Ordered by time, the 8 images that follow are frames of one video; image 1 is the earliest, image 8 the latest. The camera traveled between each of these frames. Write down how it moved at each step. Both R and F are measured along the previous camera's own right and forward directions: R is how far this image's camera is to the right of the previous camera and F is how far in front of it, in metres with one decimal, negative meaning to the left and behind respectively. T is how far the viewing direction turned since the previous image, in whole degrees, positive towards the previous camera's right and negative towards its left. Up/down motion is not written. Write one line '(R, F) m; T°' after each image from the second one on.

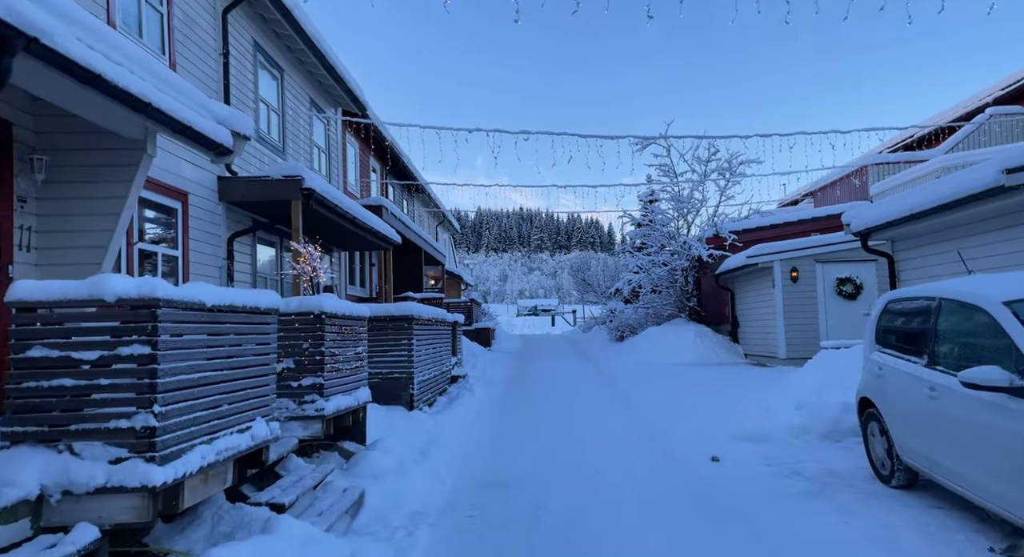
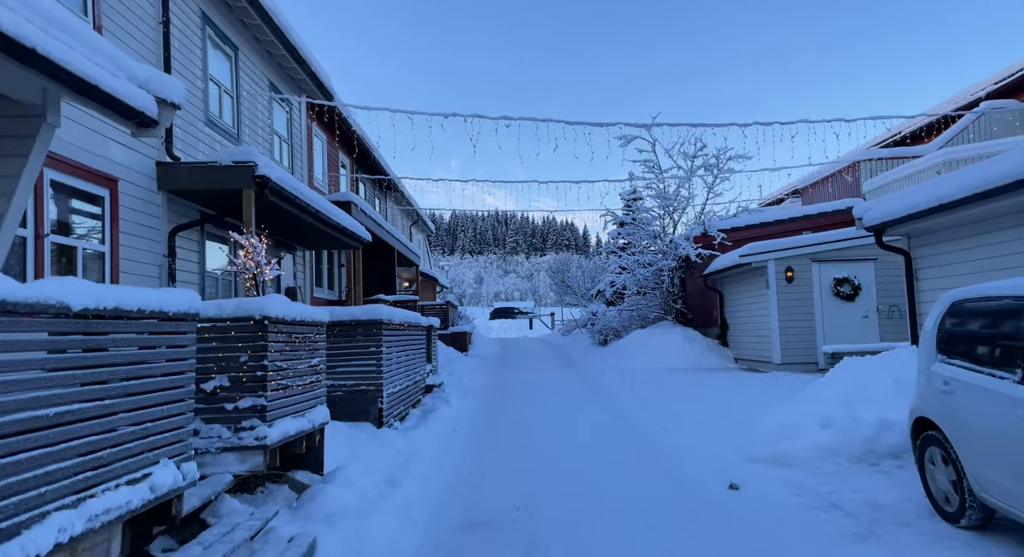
(-0.1, +0.7) m; +3°
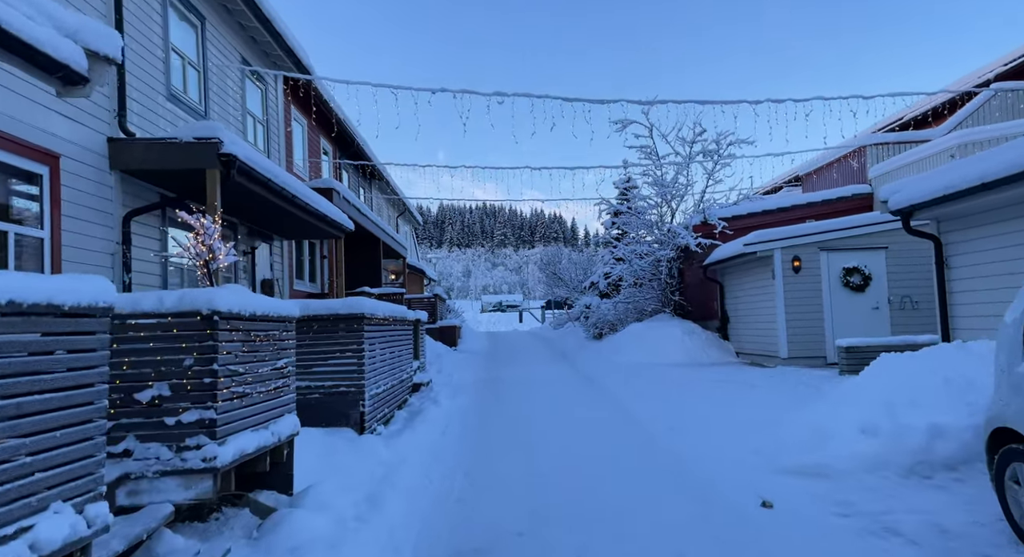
(-0.1, +0.6) m; +1°
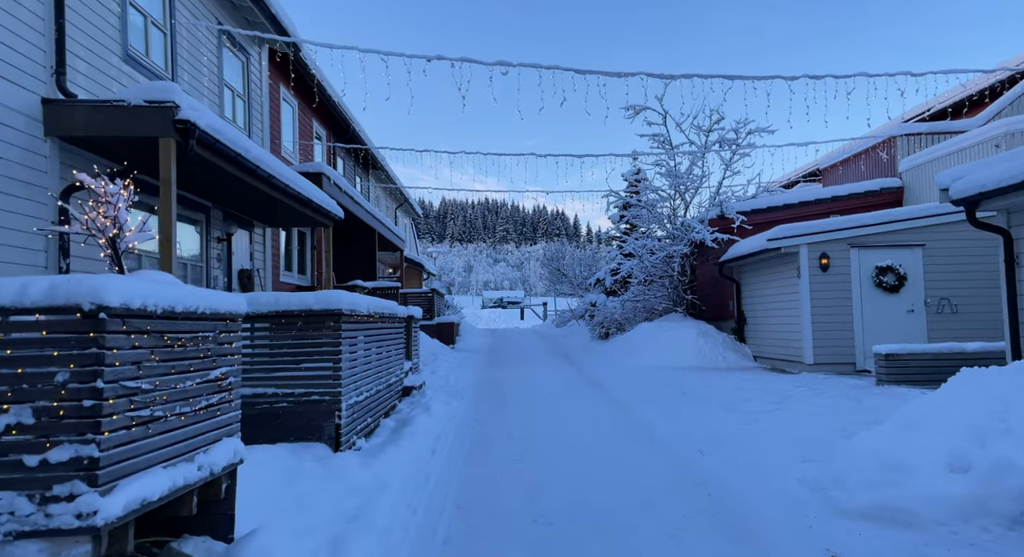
(0.0, +0.8) m; 0°
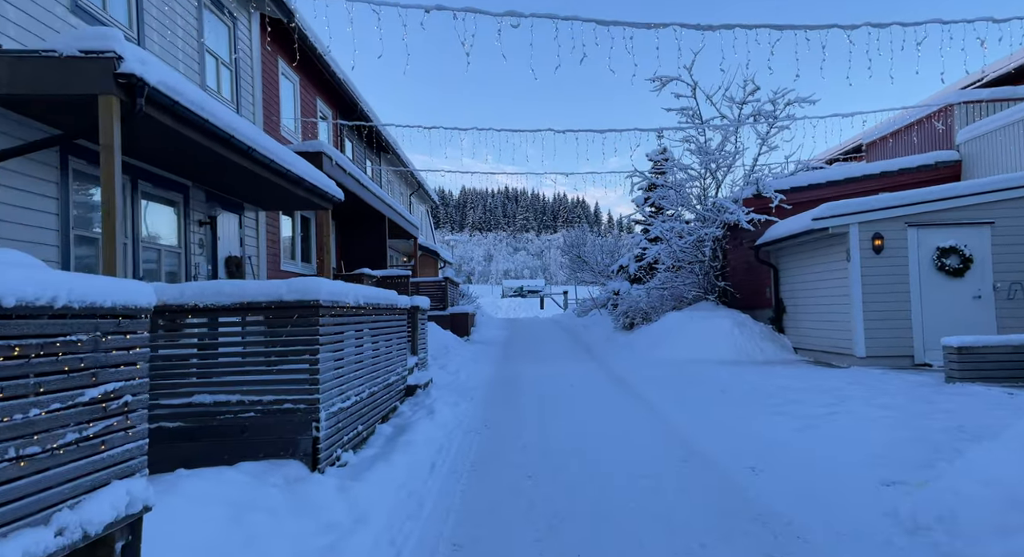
(+0.1, +0.8) m; -2°
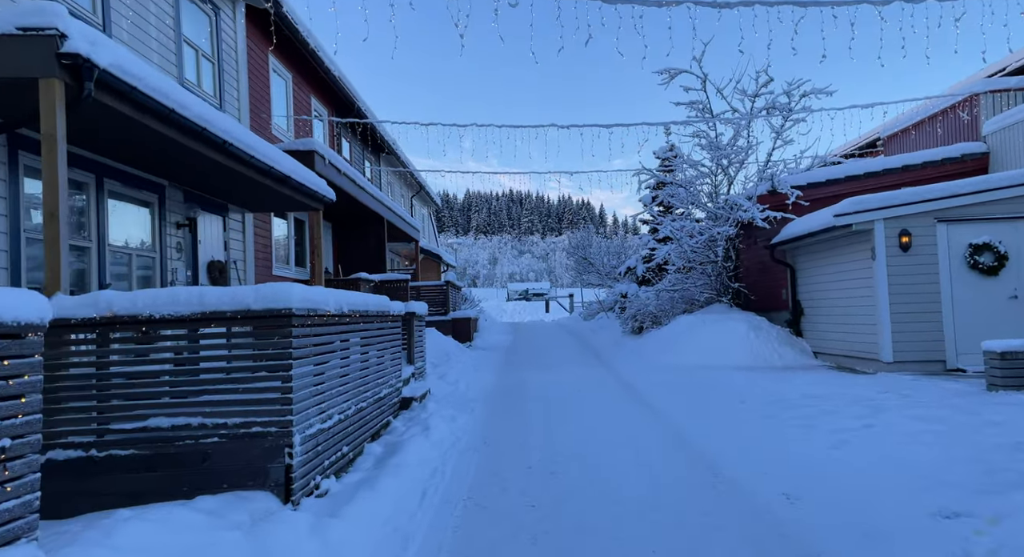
(+0.1, +0.5) m; -1°
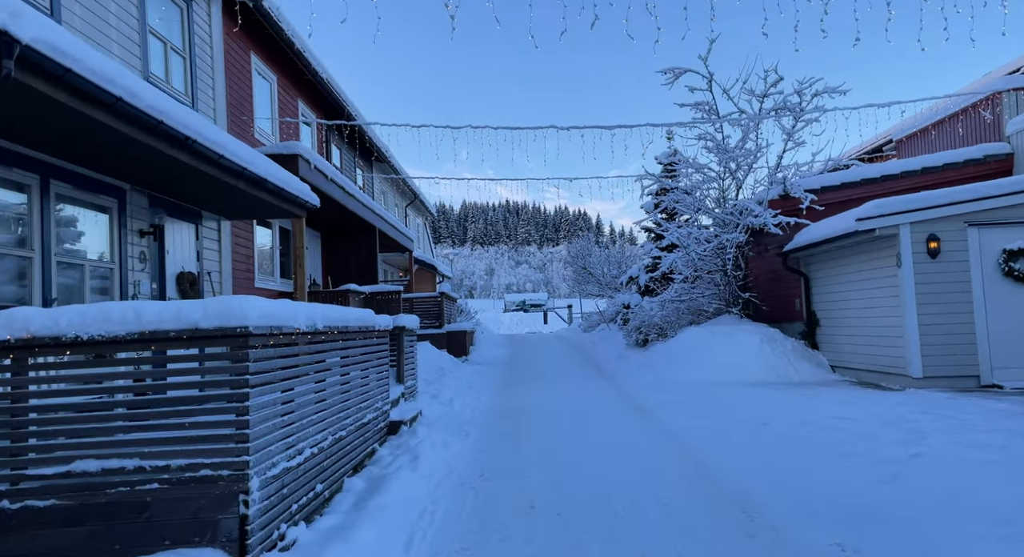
(0.0, +0.6) m; 0°
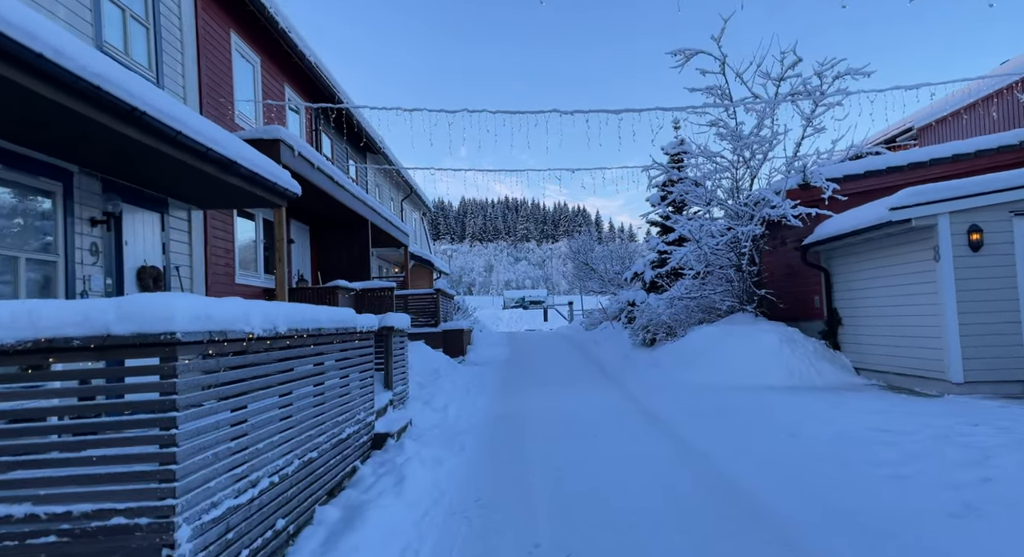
(0.0, +0.7) m; 0°
